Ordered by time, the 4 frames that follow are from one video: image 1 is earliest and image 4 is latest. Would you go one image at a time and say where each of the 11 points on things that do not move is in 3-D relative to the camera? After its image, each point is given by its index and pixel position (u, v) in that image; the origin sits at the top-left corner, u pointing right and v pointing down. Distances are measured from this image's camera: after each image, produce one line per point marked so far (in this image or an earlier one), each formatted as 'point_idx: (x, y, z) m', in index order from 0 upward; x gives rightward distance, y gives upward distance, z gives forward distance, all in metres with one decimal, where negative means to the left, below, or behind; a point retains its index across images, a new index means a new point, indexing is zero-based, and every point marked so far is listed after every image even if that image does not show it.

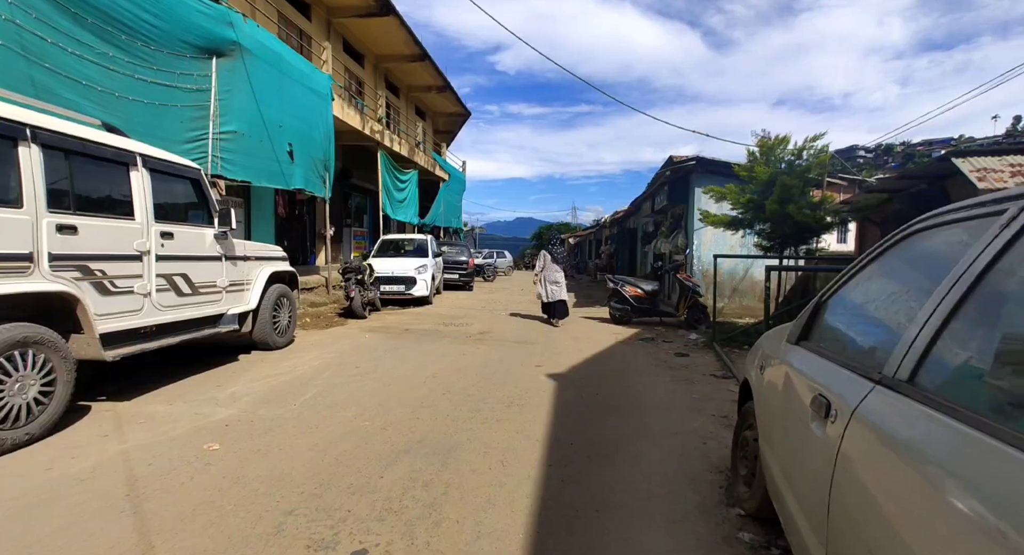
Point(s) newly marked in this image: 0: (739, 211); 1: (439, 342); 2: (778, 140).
0: (+3.7, +1.1, +7.9) m
1: (-1.1, -1.0, +7.3) m
2: (+4.1, +2.1, +7.4) m
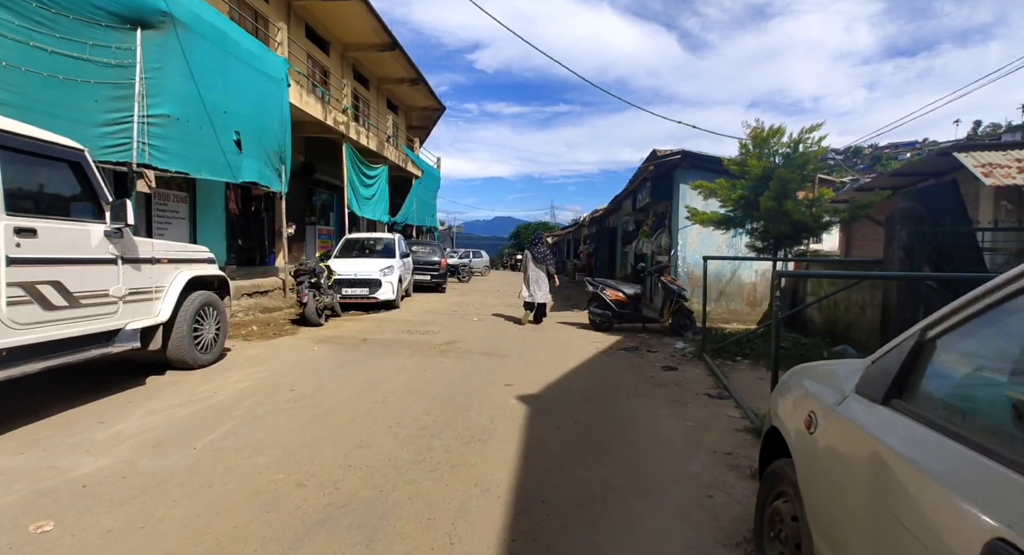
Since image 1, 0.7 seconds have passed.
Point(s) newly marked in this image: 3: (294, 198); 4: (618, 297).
0: (+3.2, +1.0, +7.2) m
1: (-1.5, -1.0, +6.5) m
2: (+3.6, +2.1, +6.8) m
3: (-6.7, +2.5, +15.0) m
4: (+2.0, -0.4, +9.1) m
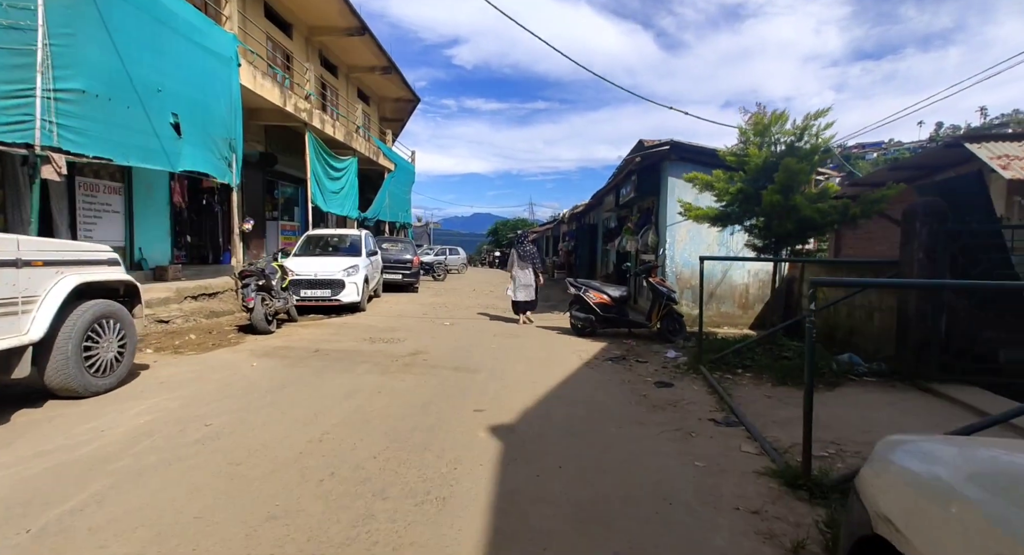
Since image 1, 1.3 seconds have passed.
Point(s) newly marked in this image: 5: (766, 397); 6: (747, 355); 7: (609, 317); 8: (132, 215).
0: (+2.9, +1.0, +6.5) m
1: (-1.8, -1.1, +5.6) m
2: (+3.3, +2.0, +6.1) m
3: (-7.4, +2.5, +13.9) m
4: (+1.6, -0.4, +8.4) m
5: (+2.6, -1.2, +5.0) m
6: (+2.9, -1.0, +6.1) m
7: (+1.7, -0.7, +8.4) m
8: (-7.3, +1.2, +9.3) m
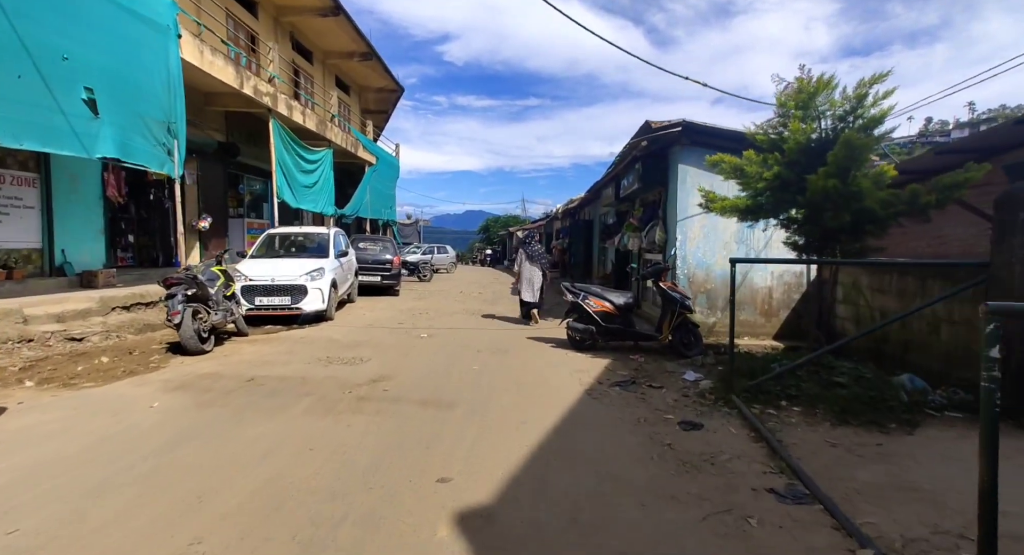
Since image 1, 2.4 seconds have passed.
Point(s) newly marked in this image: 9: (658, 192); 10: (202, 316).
0: (+2.7, +0.9, +5.3) m
1: (-2.0, -1.2, +4.3) m
2: (+3.1, +2.0, +4.9) m
3: (-7.7, +2.4, +12.5) m
4: (+1.4, -0.5, +7.2) m
5: (+2.5, -1.3, +3.8) m
6: (+2.8, -1.0, +4.9) m
7: (+1.5, -0.7, +7.1) m
8: (-7.5, +1.1, +7.9) m
9: (+2.6, +1.6, +8.9) m
10: (-4.0, -0.5, +6.4) m
